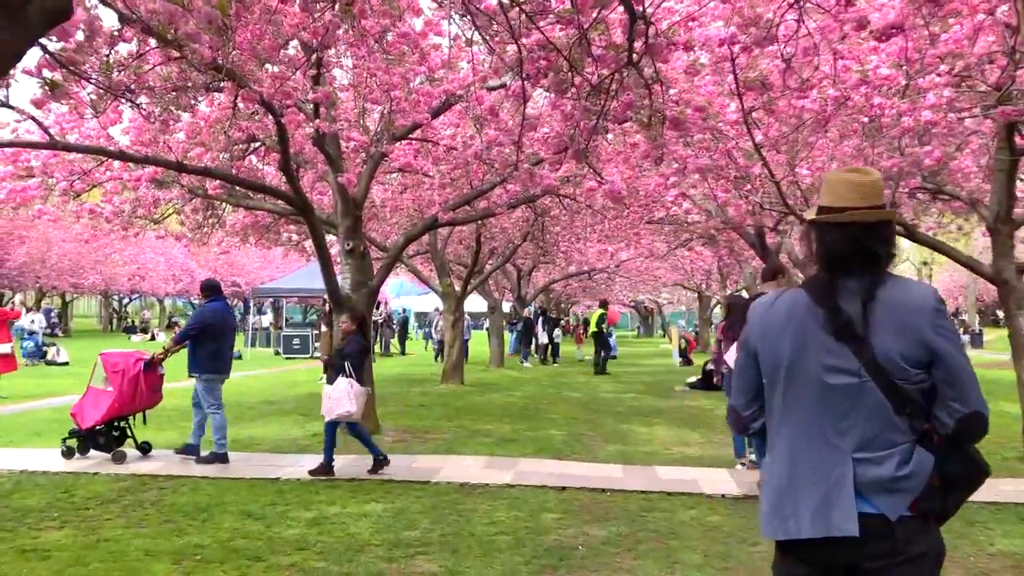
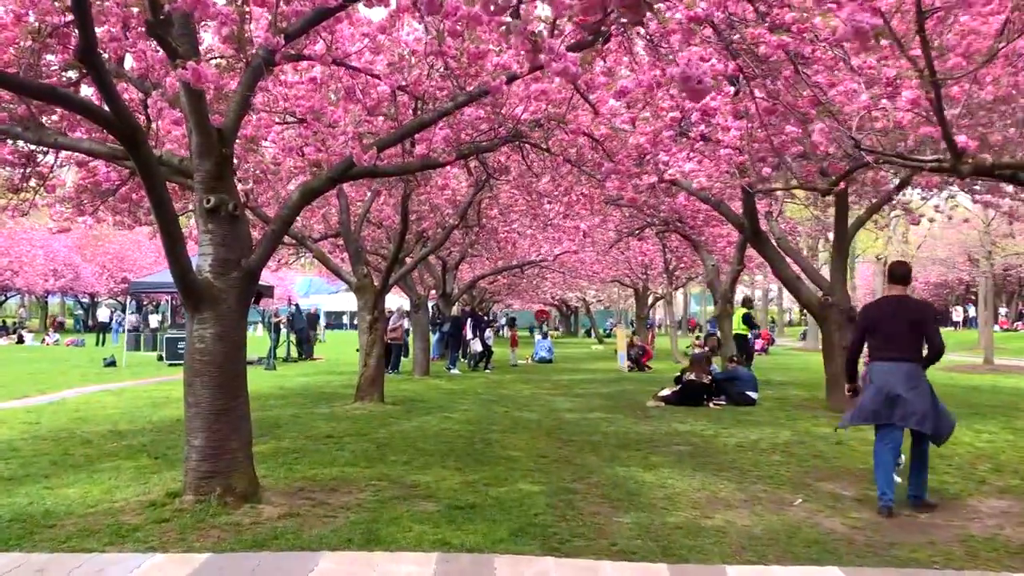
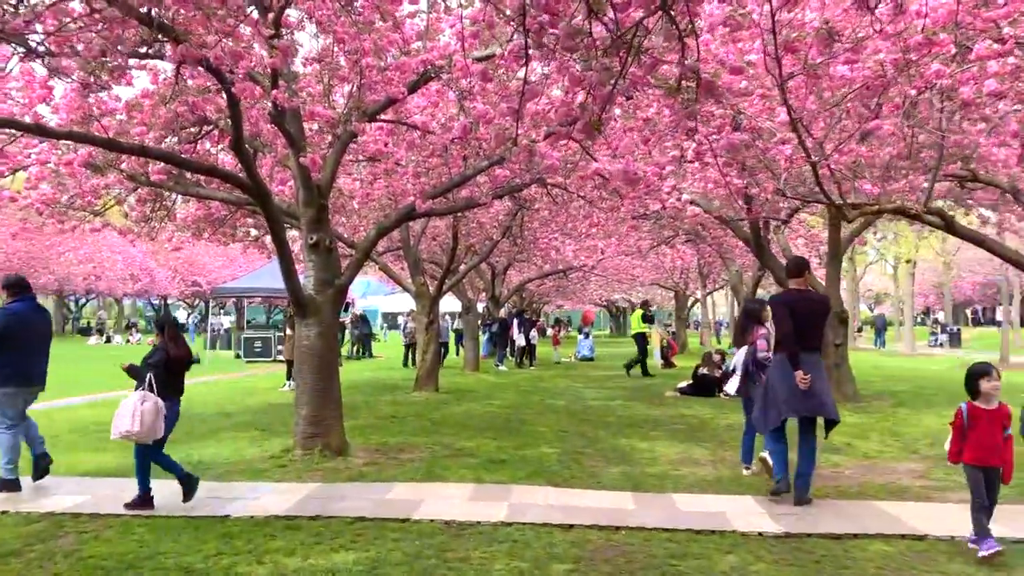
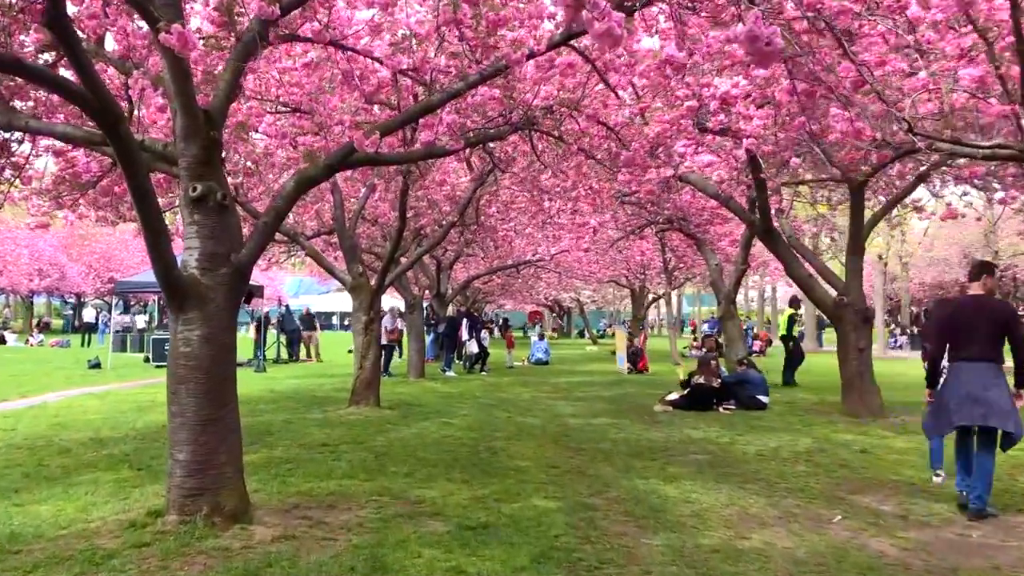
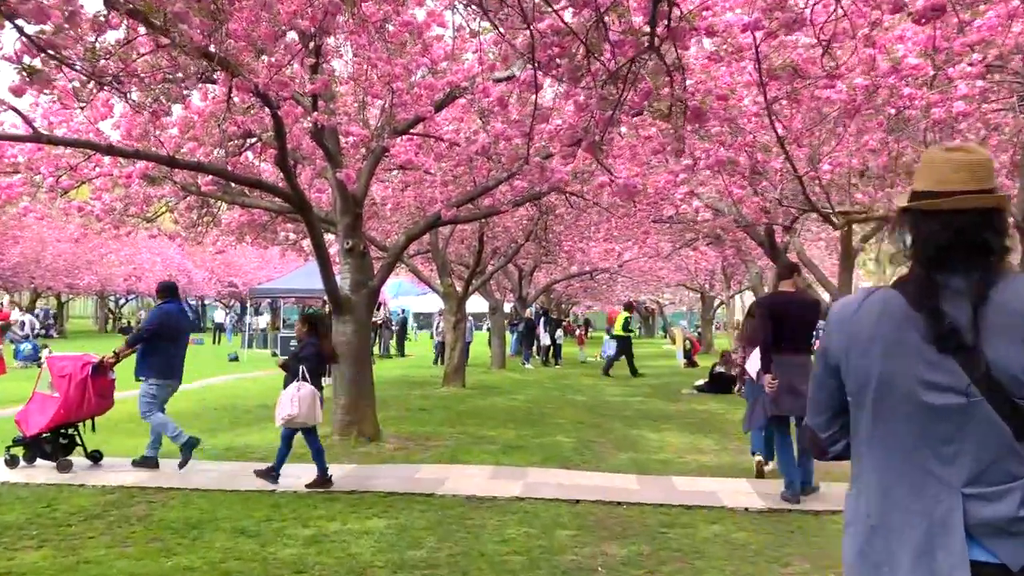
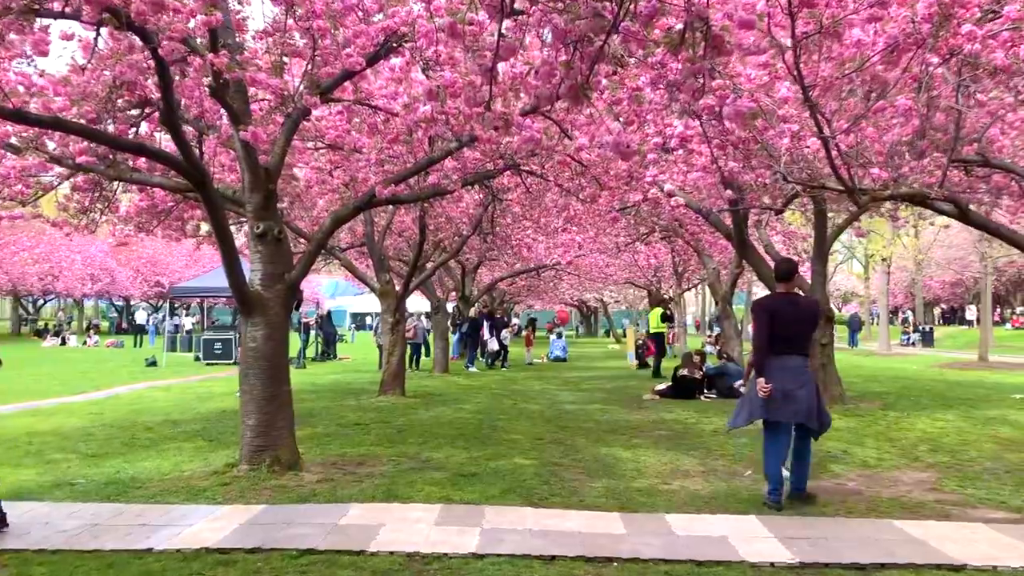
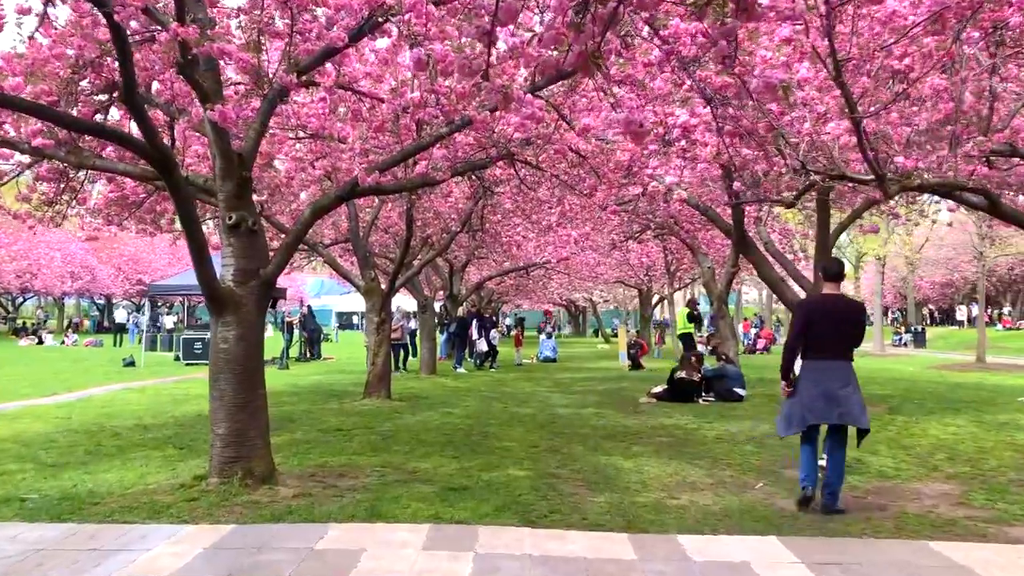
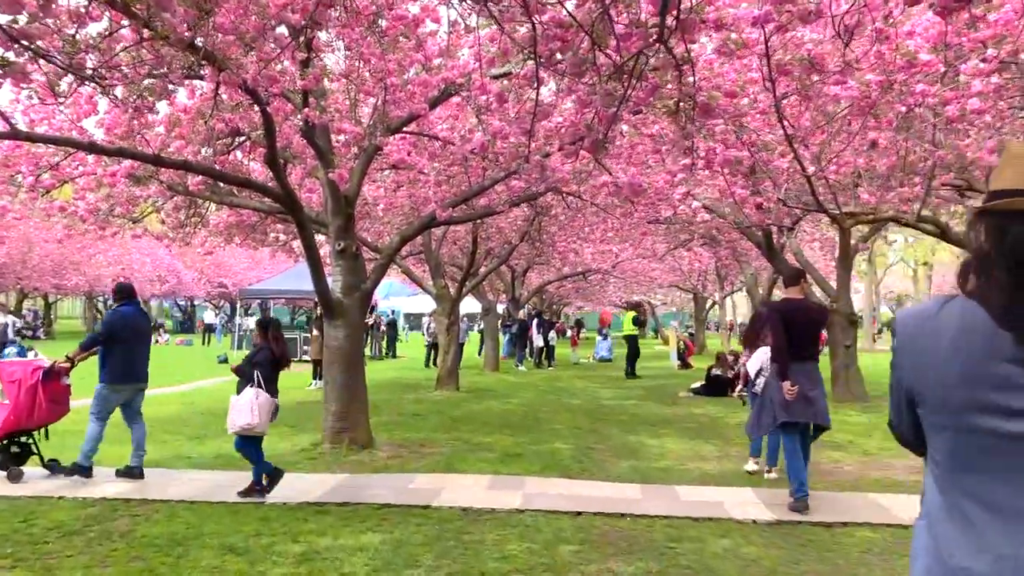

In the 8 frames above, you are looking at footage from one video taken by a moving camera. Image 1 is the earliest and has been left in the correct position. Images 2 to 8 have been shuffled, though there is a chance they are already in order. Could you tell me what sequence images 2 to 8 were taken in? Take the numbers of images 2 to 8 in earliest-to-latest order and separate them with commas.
5, 8, 3, 6, 7, 2, 4
